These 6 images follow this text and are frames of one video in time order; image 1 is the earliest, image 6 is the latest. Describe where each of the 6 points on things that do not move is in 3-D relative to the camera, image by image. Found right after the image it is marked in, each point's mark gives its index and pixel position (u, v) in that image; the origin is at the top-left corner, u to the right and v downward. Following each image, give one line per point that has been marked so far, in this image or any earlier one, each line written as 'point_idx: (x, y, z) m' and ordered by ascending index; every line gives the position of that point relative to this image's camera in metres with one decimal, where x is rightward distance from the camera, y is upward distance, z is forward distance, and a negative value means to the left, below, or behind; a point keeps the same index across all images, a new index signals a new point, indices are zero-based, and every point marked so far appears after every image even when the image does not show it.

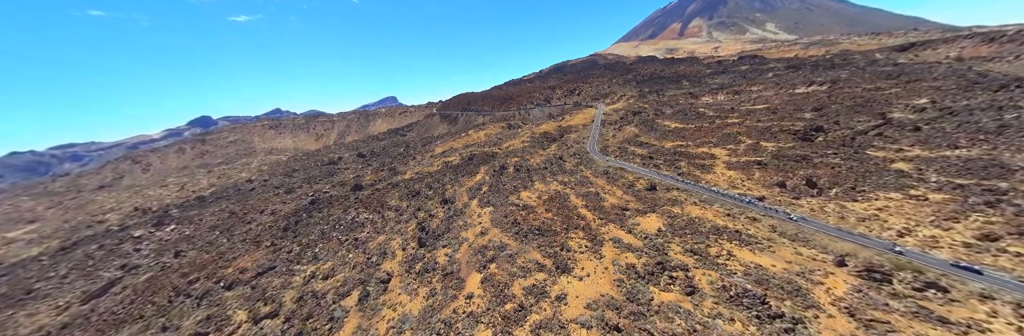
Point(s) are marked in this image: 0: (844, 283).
0: (+20.2, -7.0, +16.1) m
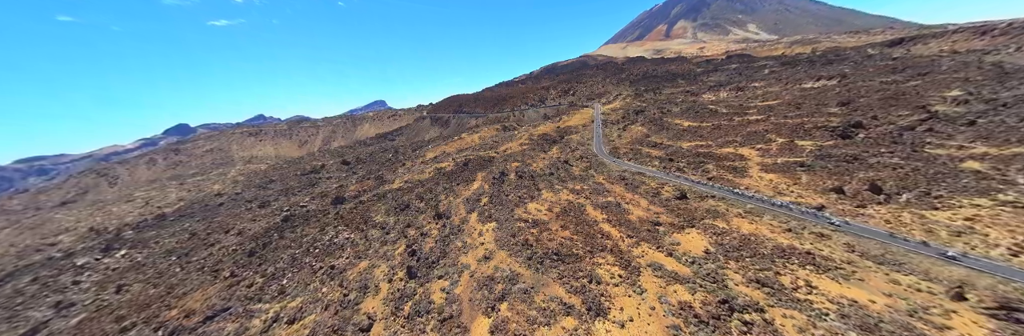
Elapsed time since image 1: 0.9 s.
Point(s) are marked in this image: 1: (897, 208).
0: (+21.5, -7.3, +11.9) m
1: (+29.5, -3.0, +19.8) m
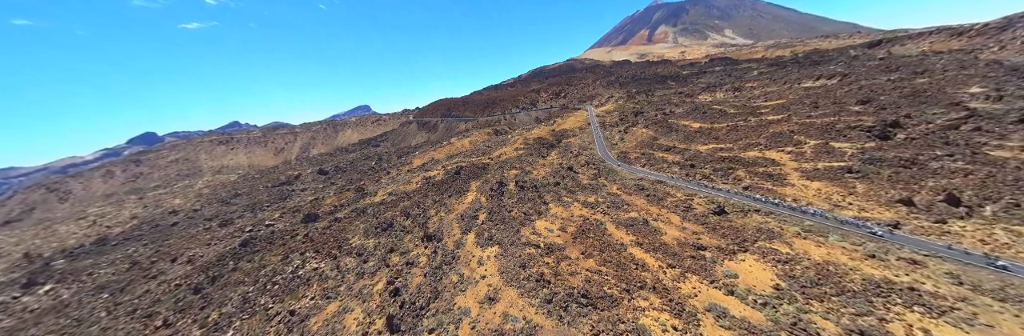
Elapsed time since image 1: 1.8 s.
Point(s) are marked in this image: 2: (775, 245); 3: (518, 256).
0: (+22.6, -7.8, +8.2) m
1: (+30.2, -3.5, +16.5) m
2: (+17.4, -5.1, +17.3) m
3: (+0.5, -6.7, +19.9) m
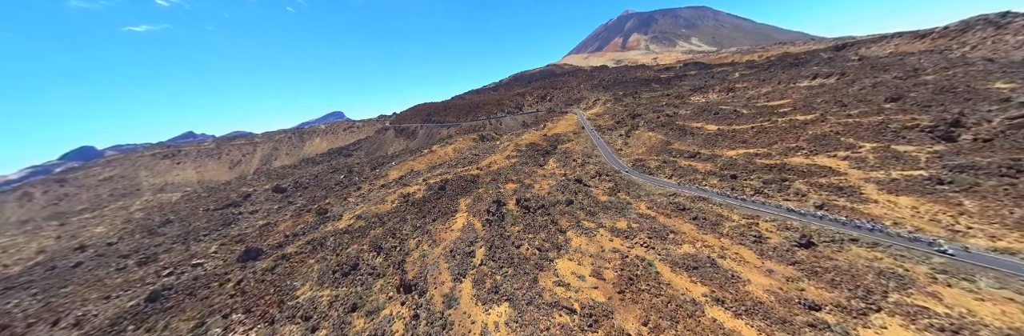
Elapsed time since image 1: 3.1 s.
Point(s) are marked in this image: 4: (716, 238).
0: (+24.5, -8.3, +3.2) m
1: (+31.4, -4.0, +12.1) m
2: (+18.6, -6.0, +12.0) m
3: (+1.6, -8.1, +13.4) m
4: (+13.8, -4.7, +17.5) m
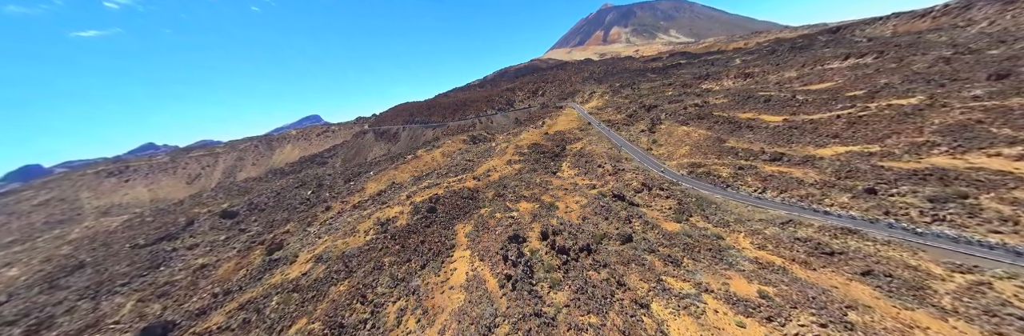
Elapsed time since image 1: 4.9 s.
0: (+27.6, -9.0, -4.2) m
1: (+33.8, -4.2, +4.9) m
2: (+21.2, -6.8, +4.3) m
3: (+4.2, -9.7, +5.0) m
4: (+16.1, -5.6, +9.6) m
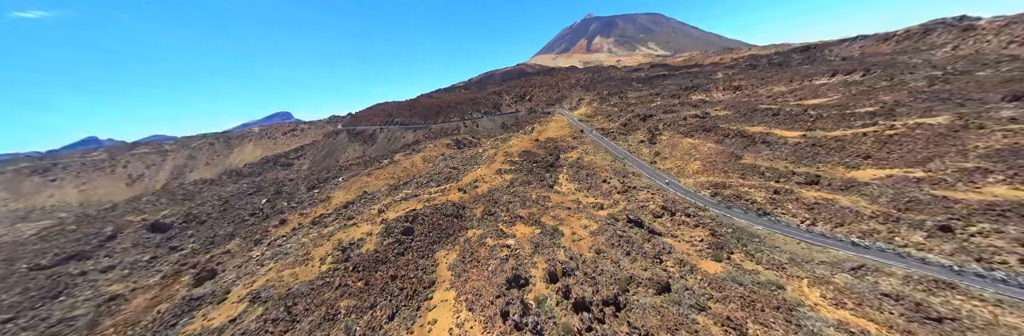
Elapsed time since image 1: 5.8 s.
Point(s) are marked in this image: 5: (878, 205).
0: (+29.0, -10.5, -6.6) m
1: (+34.7, -6.0, +3.0) m
2: (+22.1, -8.3, +1.4) m
3: (+5.0, -10.8, +1.0) m
4: (+16.6, -7.1, +6.4) m
5: (+22.5, -2.2, +16.3) m
